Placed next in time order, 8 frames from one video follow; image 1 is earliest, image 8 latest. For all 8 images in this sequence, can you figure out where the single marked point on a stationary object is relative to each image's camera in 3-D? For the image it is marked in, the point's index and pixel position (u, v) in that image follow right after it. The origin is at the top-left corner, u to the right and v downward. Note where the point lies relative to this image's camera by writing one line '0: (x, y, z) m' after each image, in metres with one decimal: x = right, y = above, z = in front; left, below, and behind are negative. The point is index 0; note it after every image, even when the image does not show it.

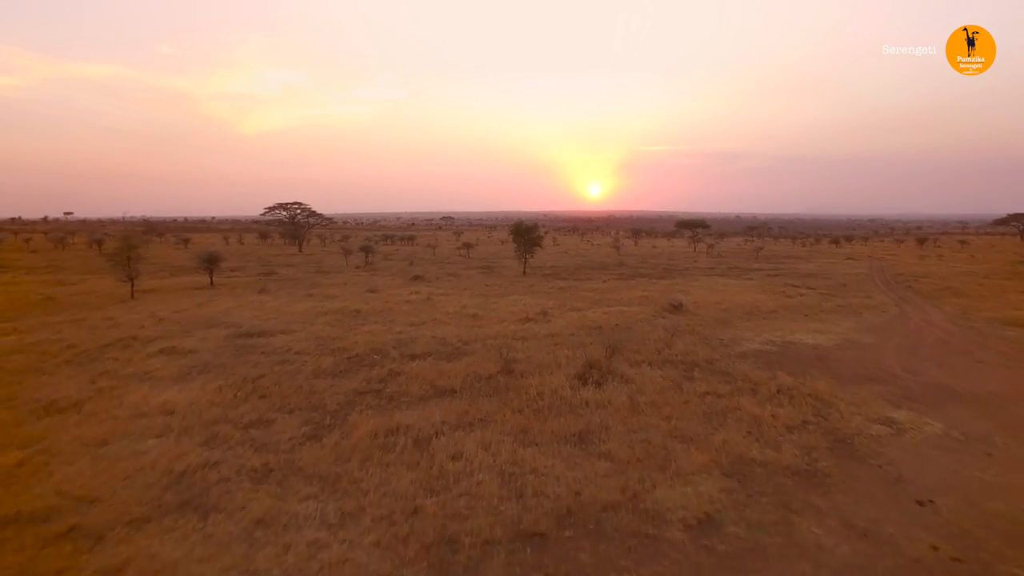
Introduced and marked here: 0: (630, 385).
0: (+2.3, -1.9, +13.4) m
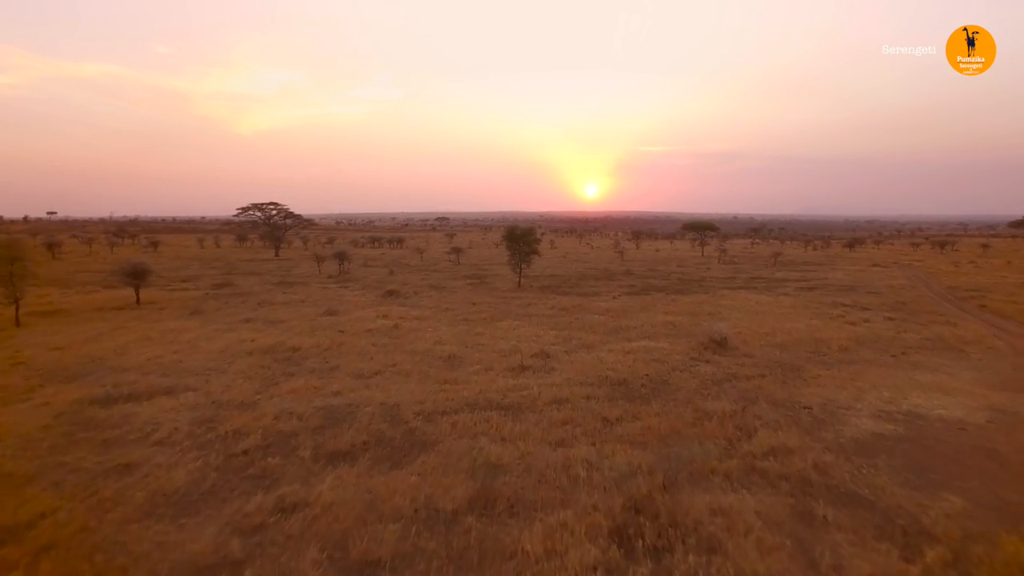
0: (+2.1, -2.8, +7.0) m
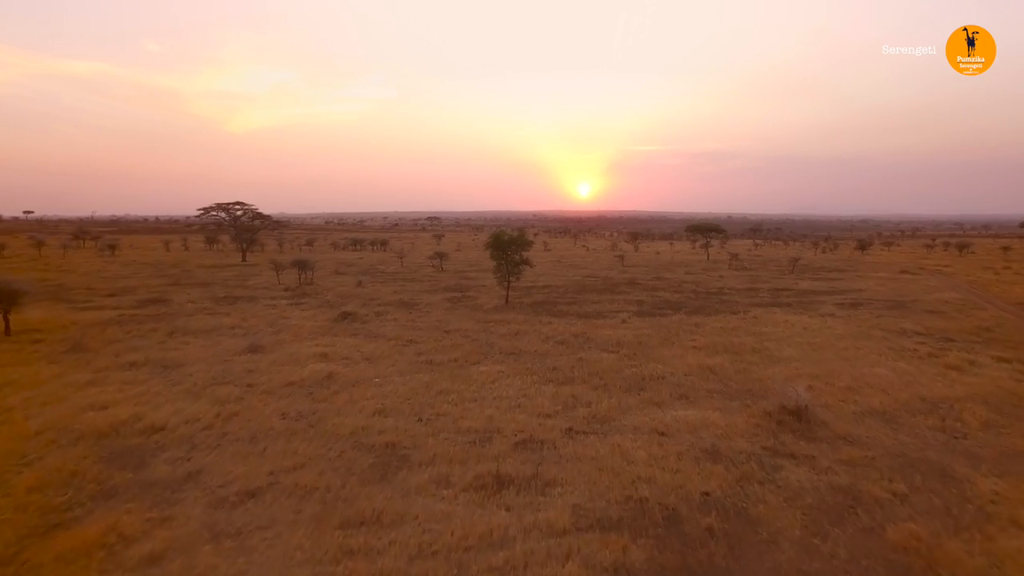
0: (+1.8, -3.7, +0.3) m
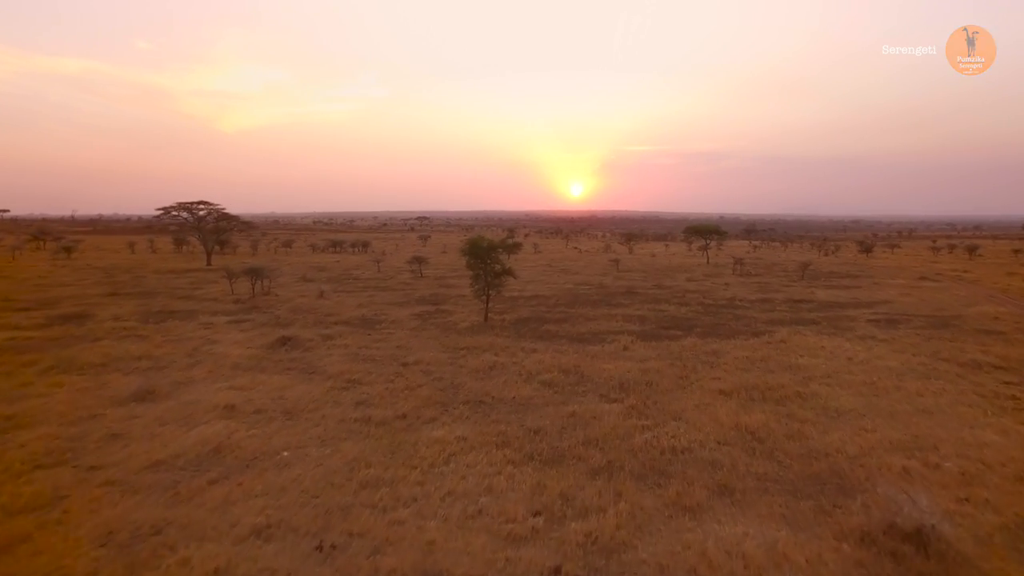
0: (+1.3, -4.3, -4.7) m
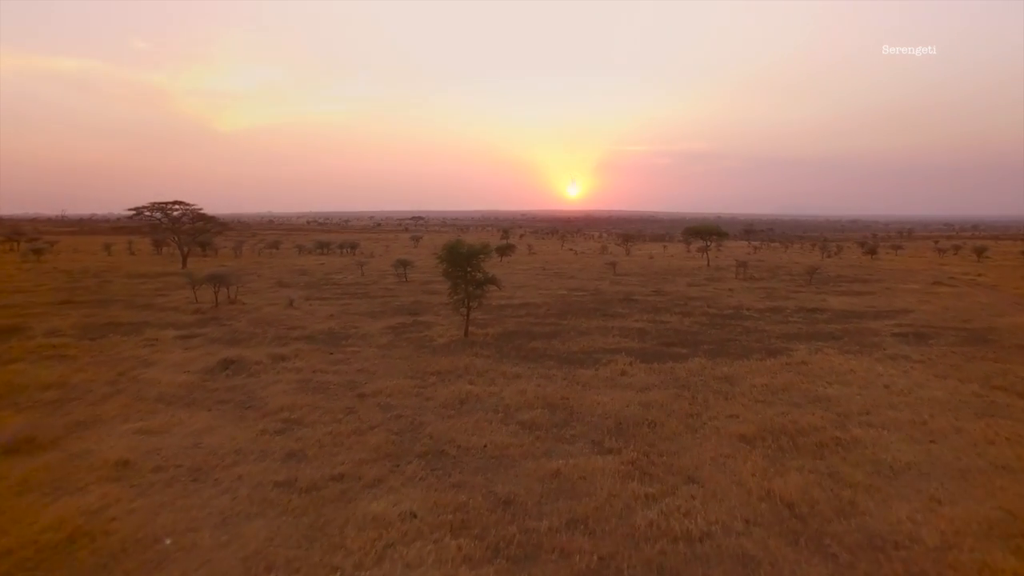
0: (+0.9, -4.8, -7.8) m
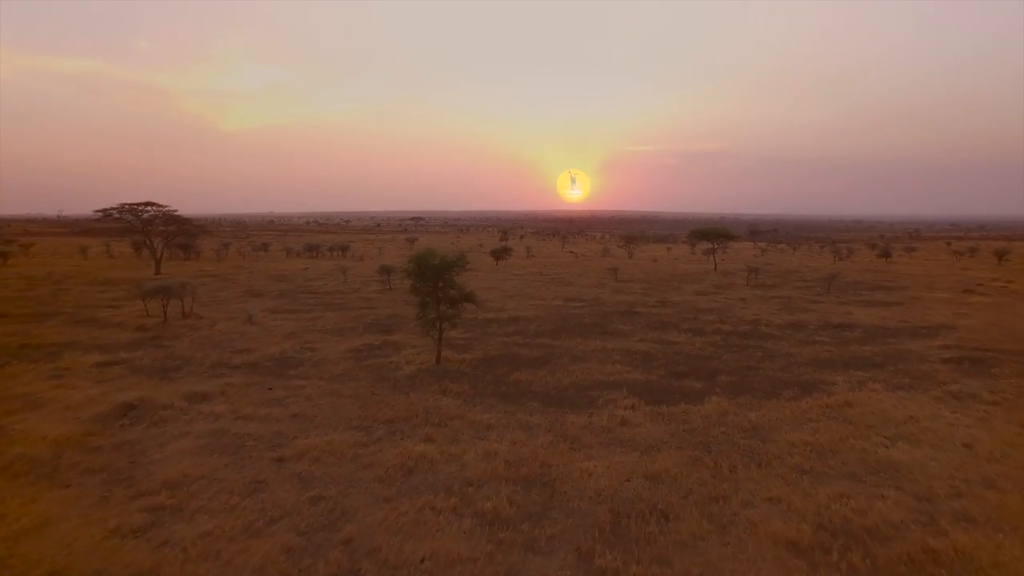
0: (+0.1, -5.3, -11.8) m
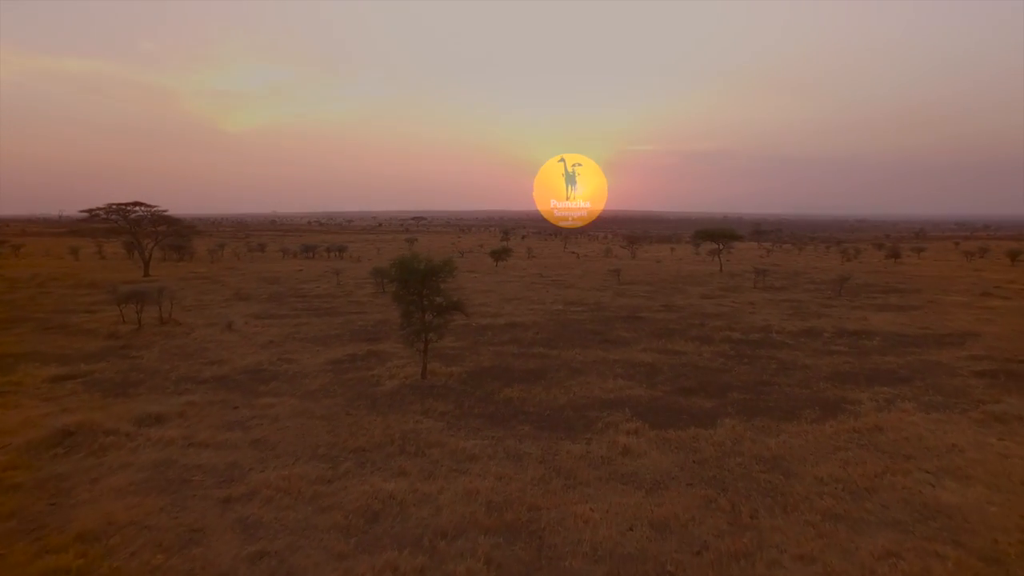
0: (-0.3, -5.6, -13.6) m
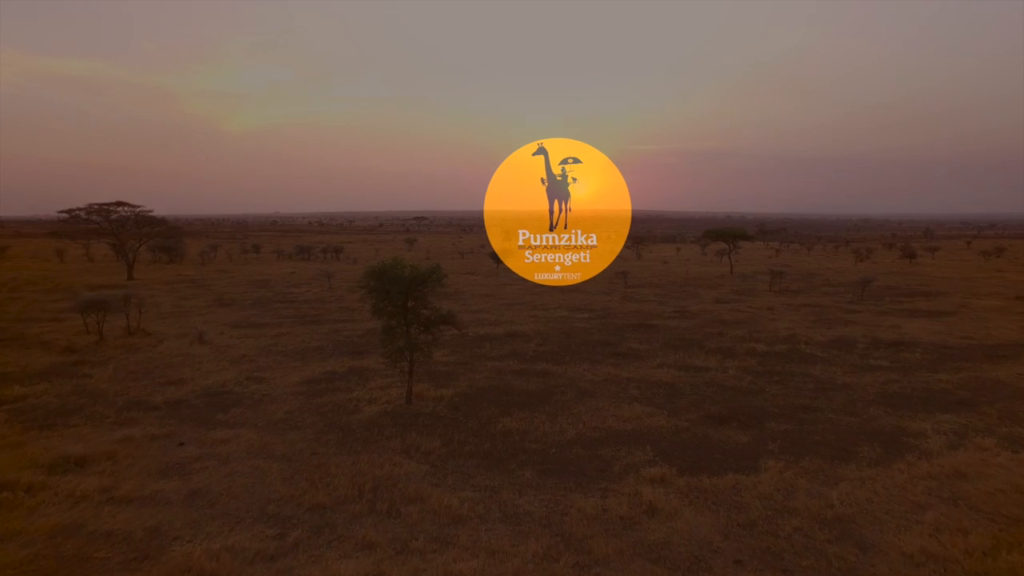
0: (-0.4, -5.8, -16.4) m
